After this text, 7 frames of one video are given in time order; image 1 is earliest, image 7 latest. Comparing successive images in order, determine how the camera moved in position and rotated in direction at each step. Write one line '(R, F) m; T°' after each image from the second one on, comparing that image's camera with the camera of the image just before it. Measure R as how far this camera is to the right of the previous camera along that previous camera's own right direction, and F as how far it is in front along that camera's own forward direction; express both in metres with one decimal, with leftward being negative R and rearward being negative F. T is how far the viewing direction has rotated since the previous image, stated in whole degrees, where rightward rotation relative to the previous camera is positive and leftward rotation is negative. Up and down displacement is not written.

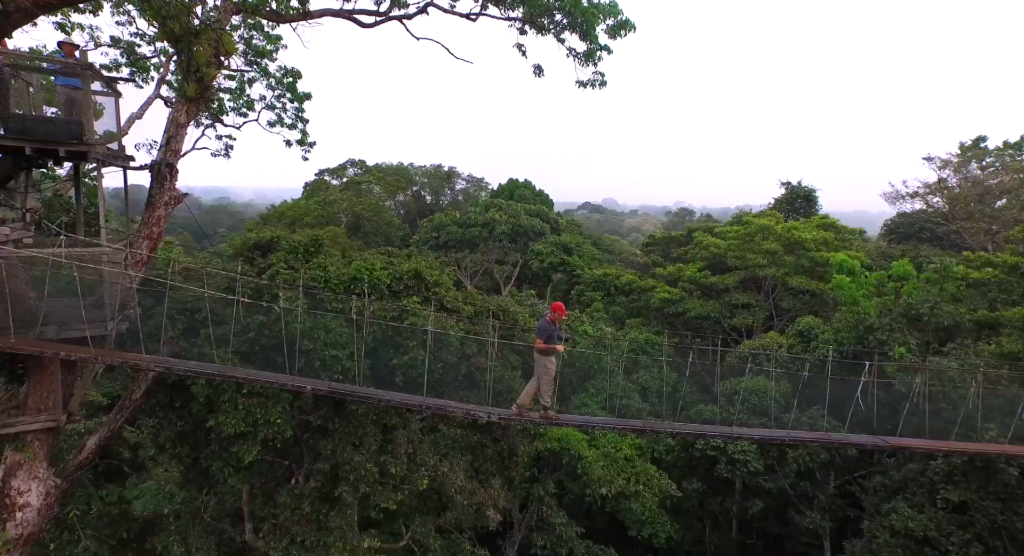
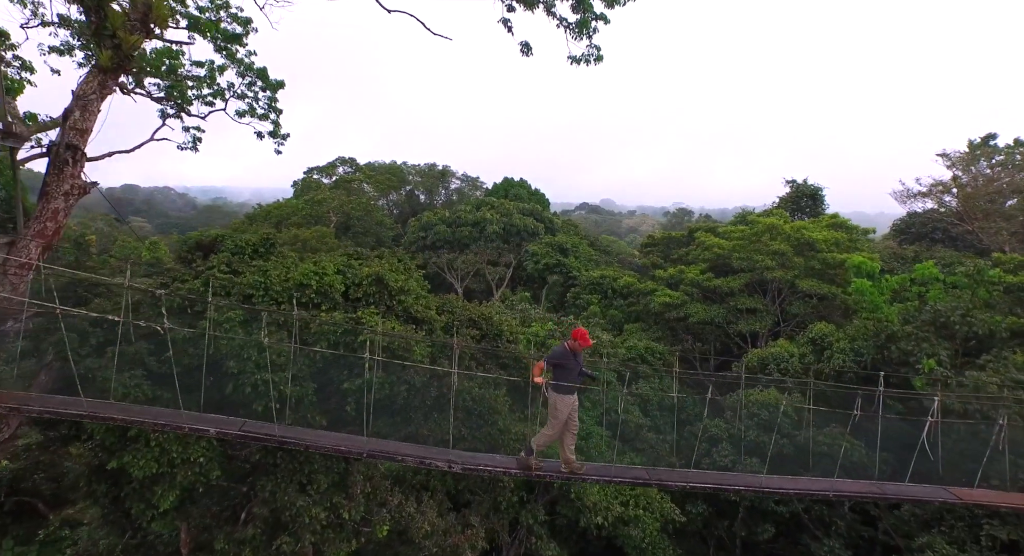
(+0.2, +0.9) m; 0°
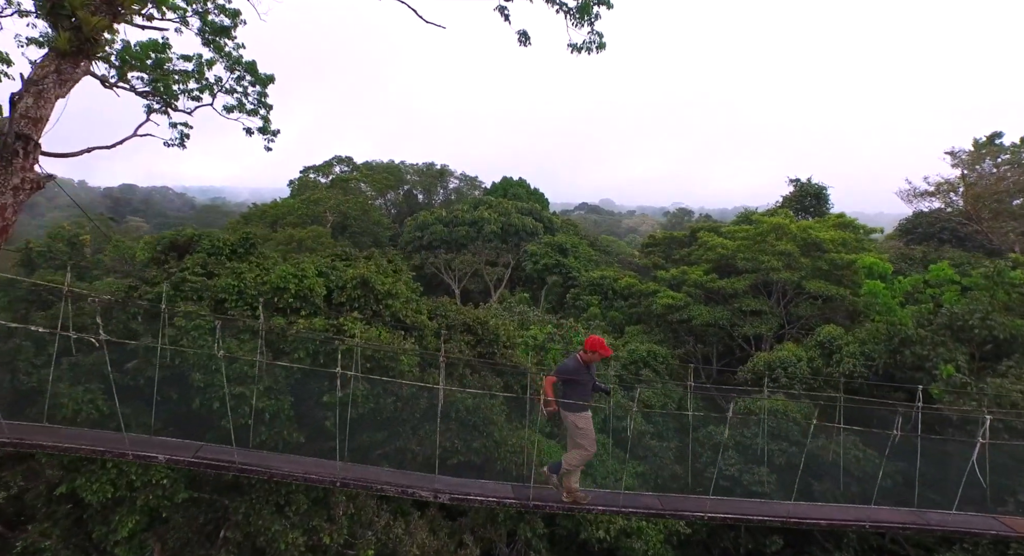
(0.0, +0.4) m; 0°
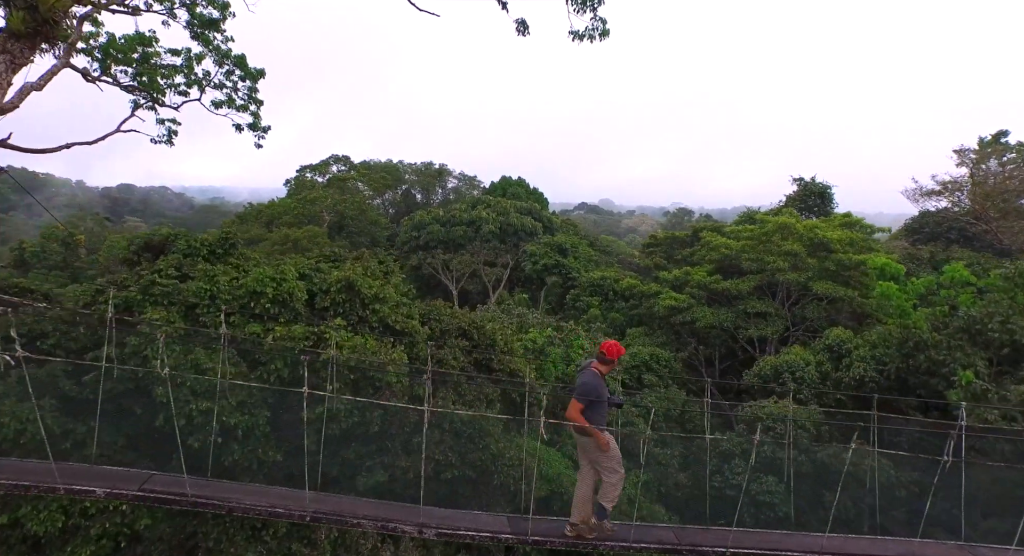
(0.0, +0.3) m; 0°
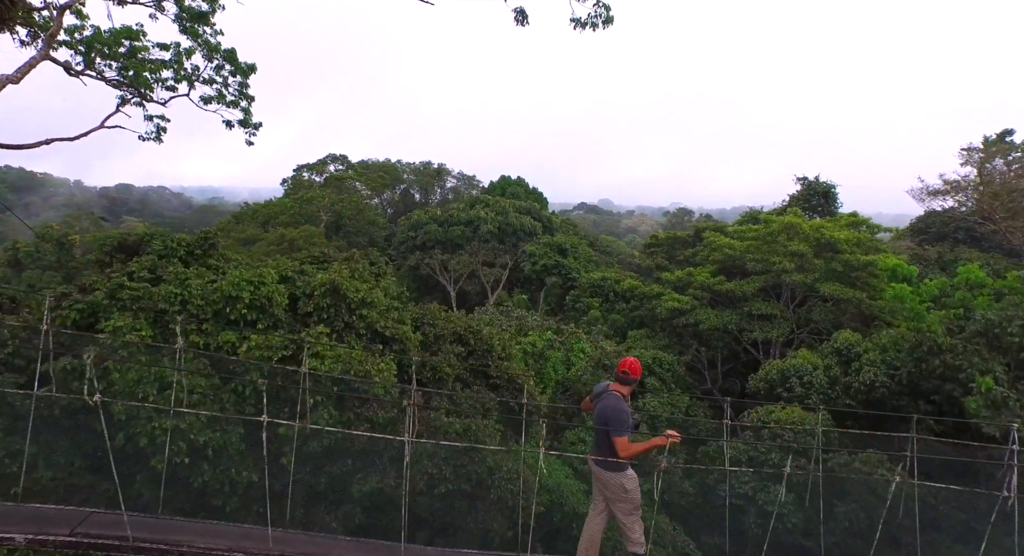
(0.0, +0.3) m; 0°
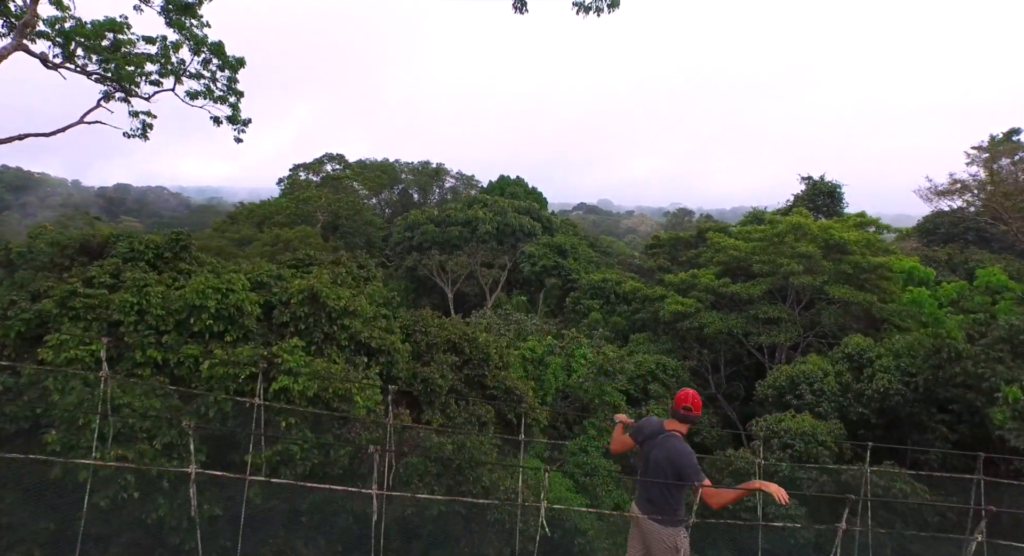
(0.0, +0.4) m; 0°
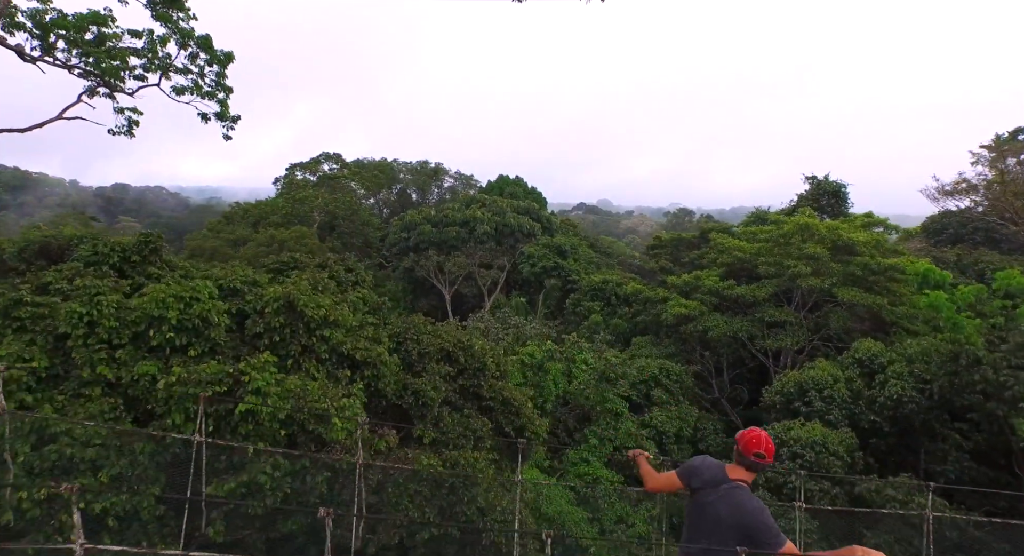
(0.0, +0.3) m; 0°
